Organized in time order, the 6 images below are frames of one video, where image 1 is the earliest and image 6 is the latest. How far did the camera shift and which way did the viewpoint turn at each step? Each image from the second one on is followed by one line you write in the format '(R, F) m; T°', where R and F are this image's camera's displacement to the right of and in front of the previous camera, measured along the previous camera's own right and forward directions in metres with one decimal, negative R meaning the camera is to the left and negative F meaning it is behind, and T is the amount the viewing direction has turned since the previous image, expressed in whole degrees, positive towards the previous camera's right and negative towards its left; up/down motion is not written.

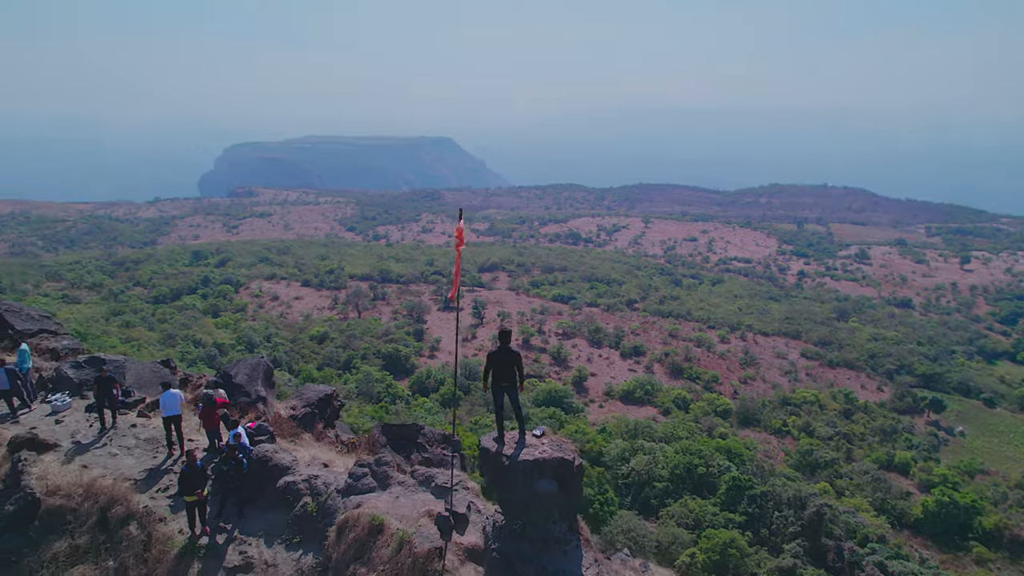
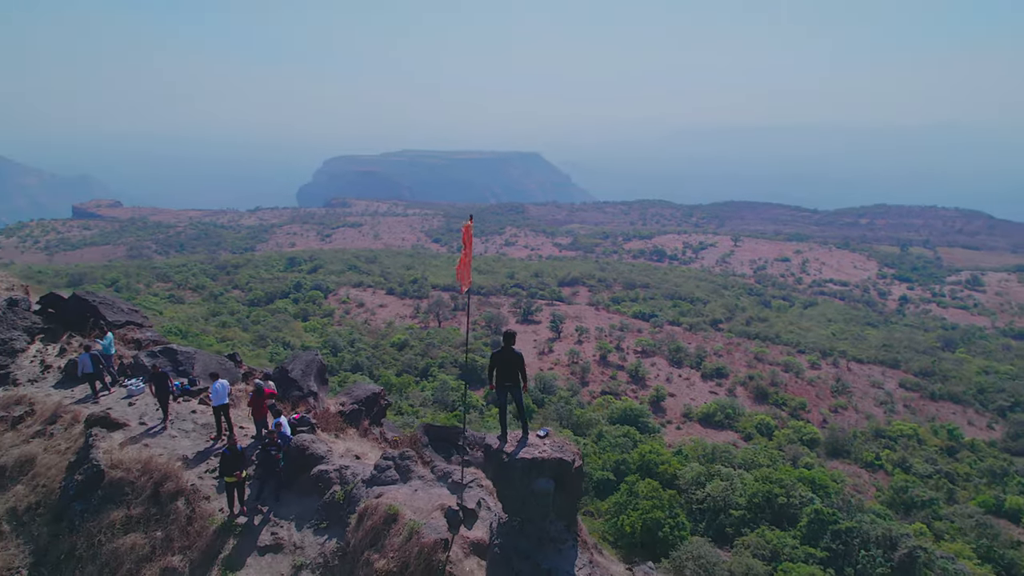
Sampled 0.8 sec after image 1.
(+0.6, -0.1) m; -7°
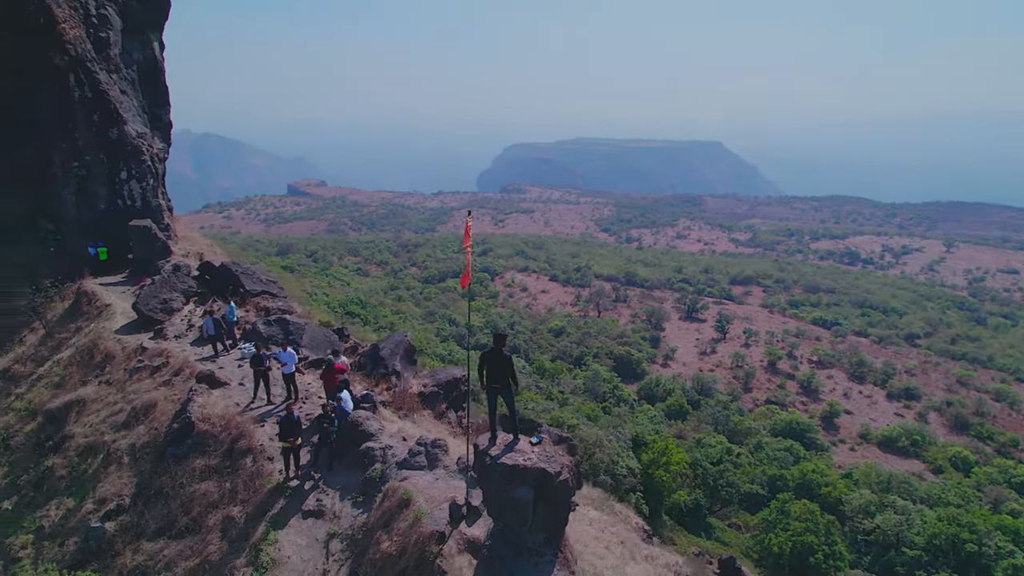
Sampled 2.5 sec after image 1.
(+1.4, +0.3) m; -15°
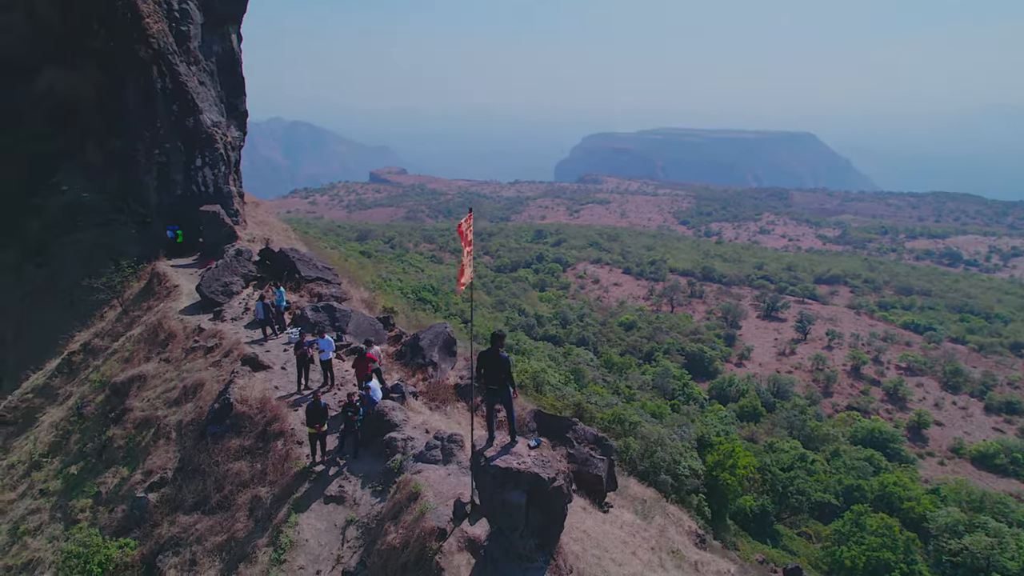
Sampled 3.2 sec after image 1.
(+0.6, +0.2) m; -6°
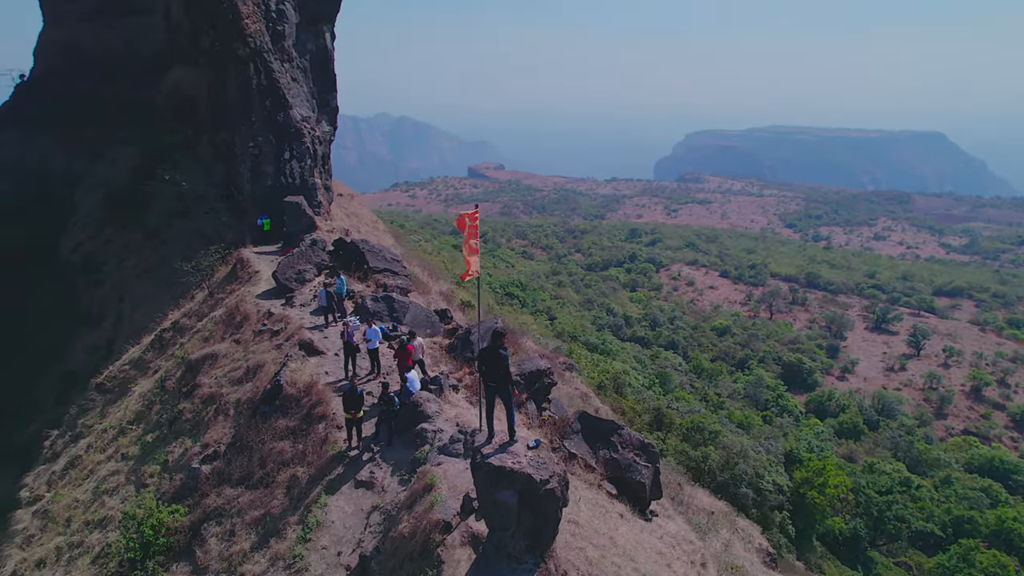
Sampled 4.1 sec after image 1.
(+0.7, +0.1) m; -8°
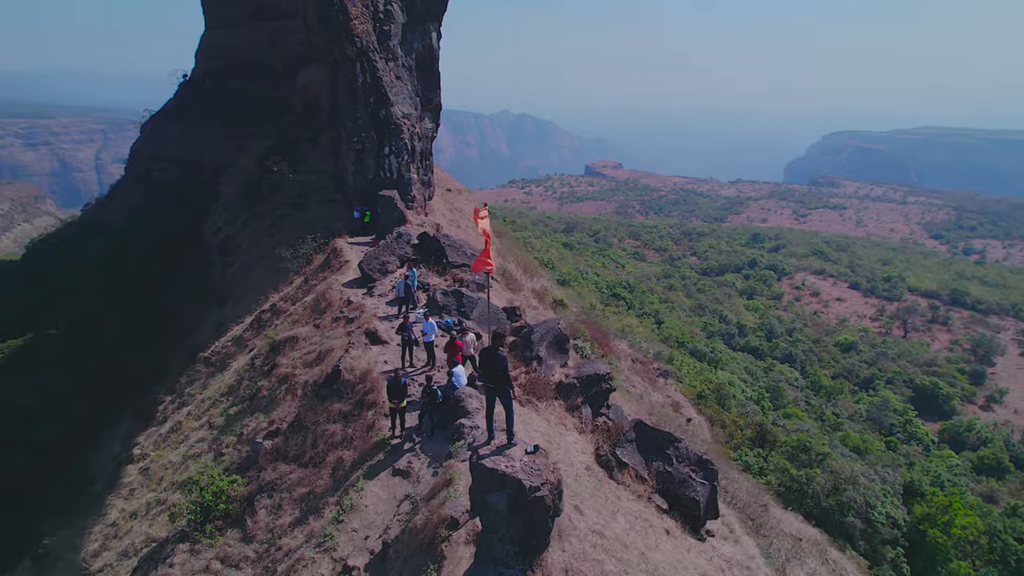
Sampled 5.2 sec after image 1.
(+0.9, +0.2) m; -10°
